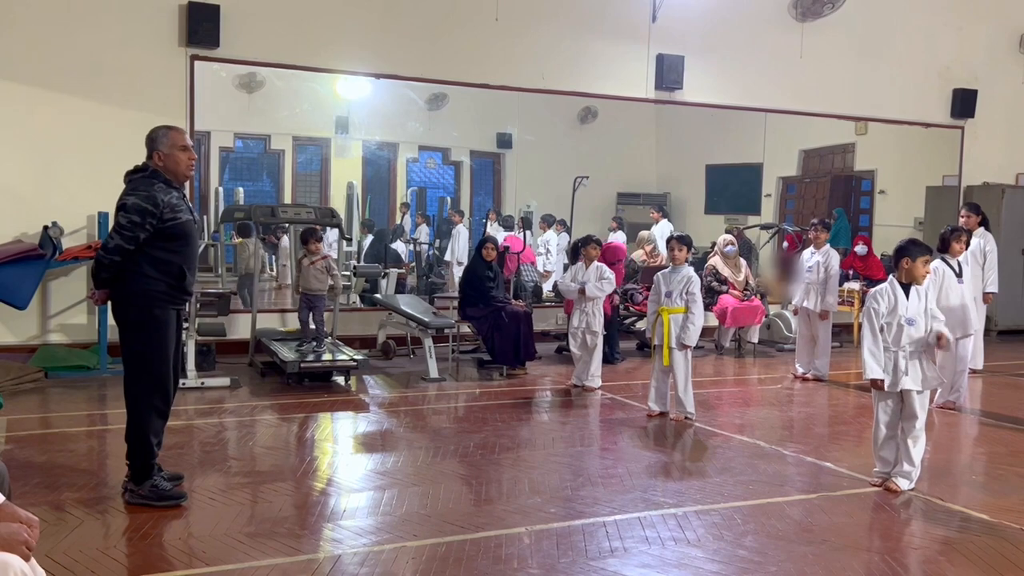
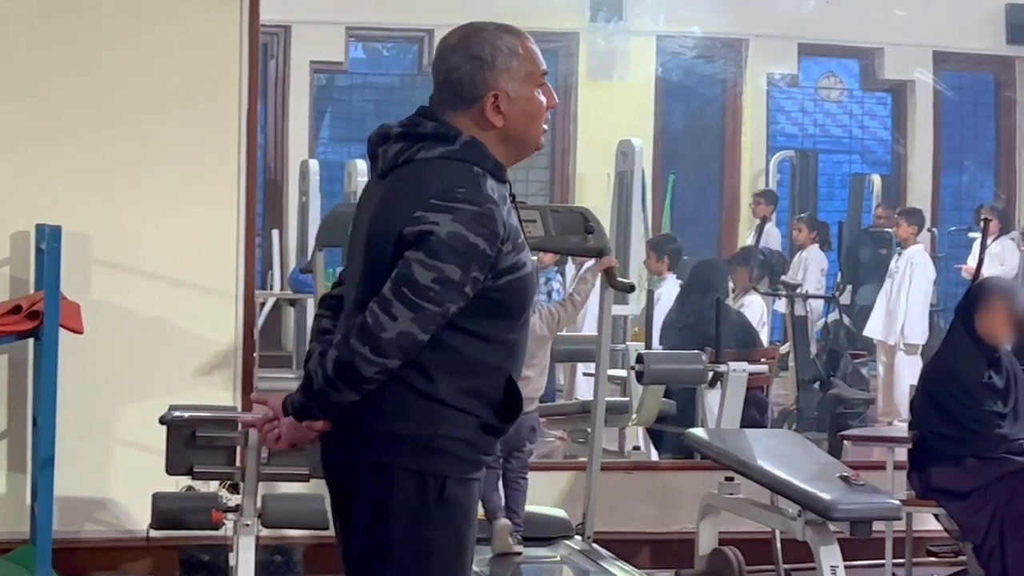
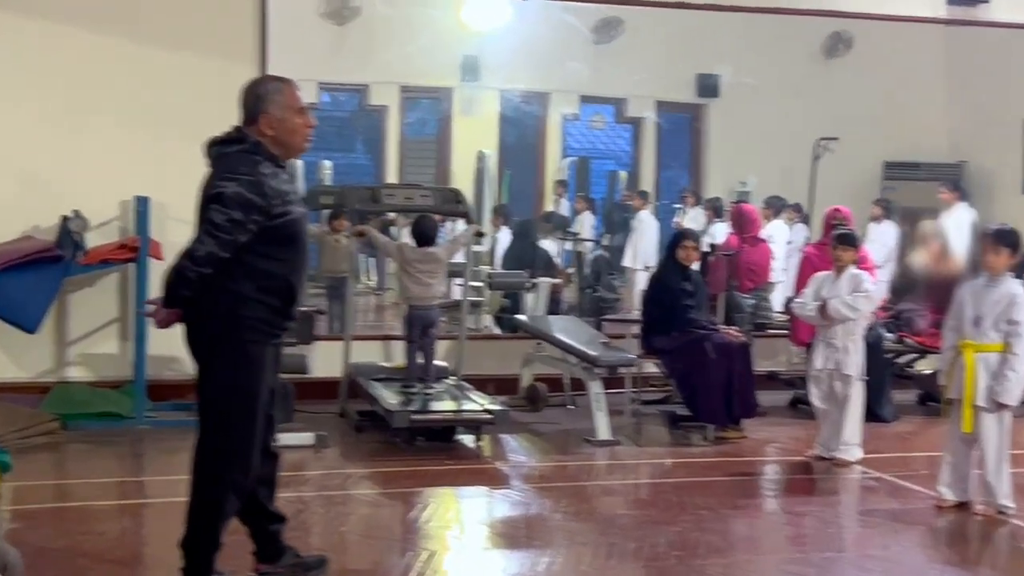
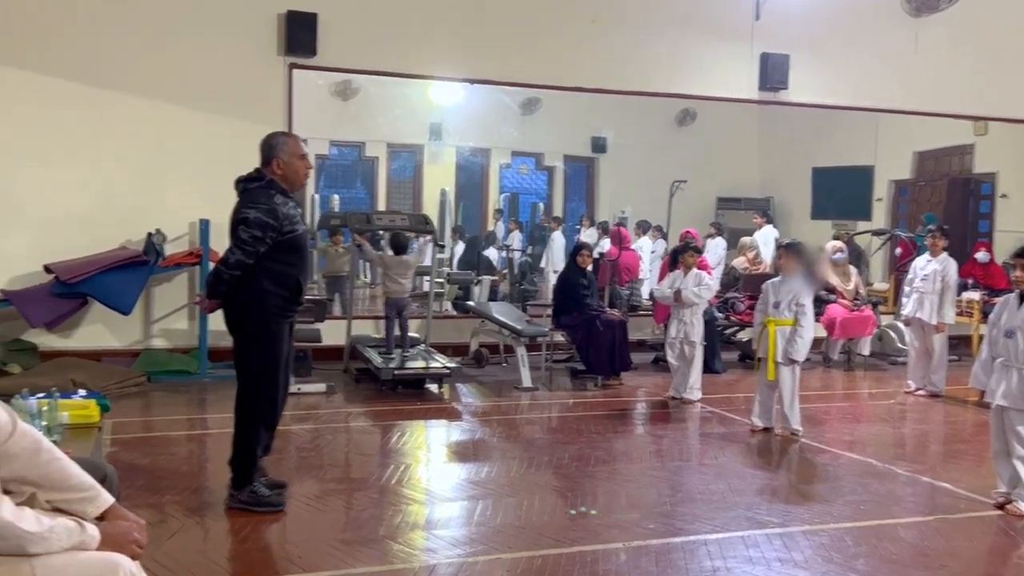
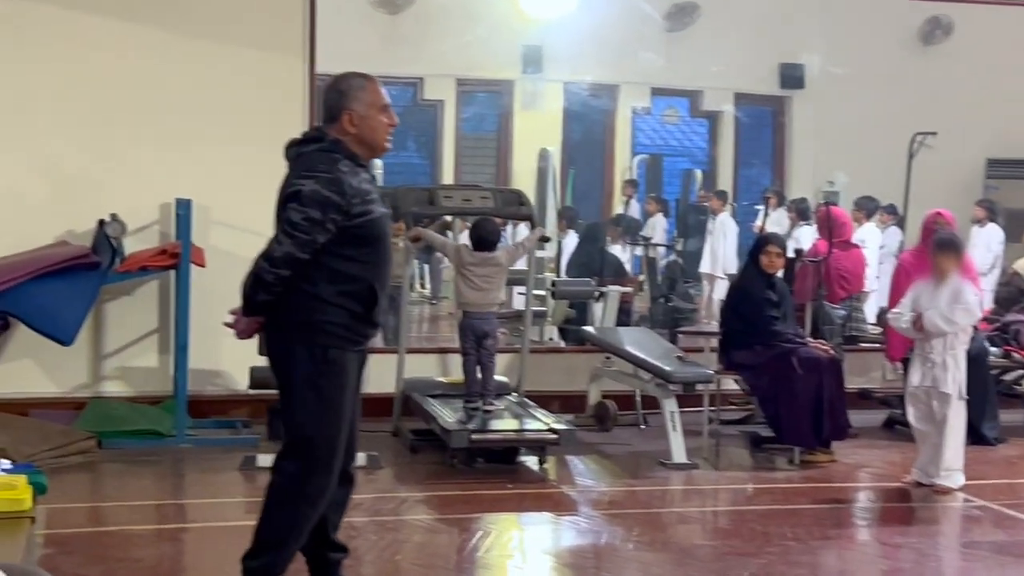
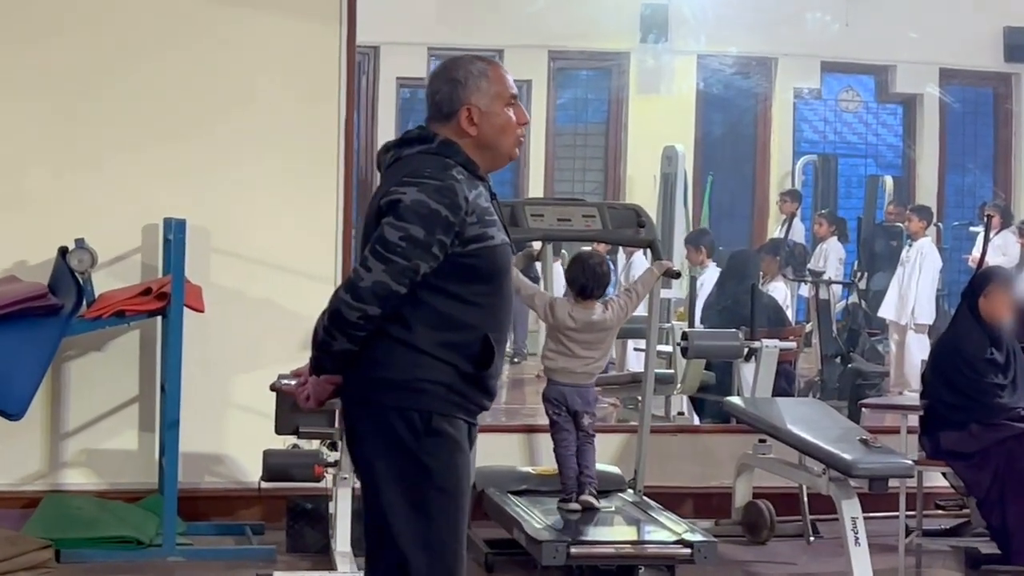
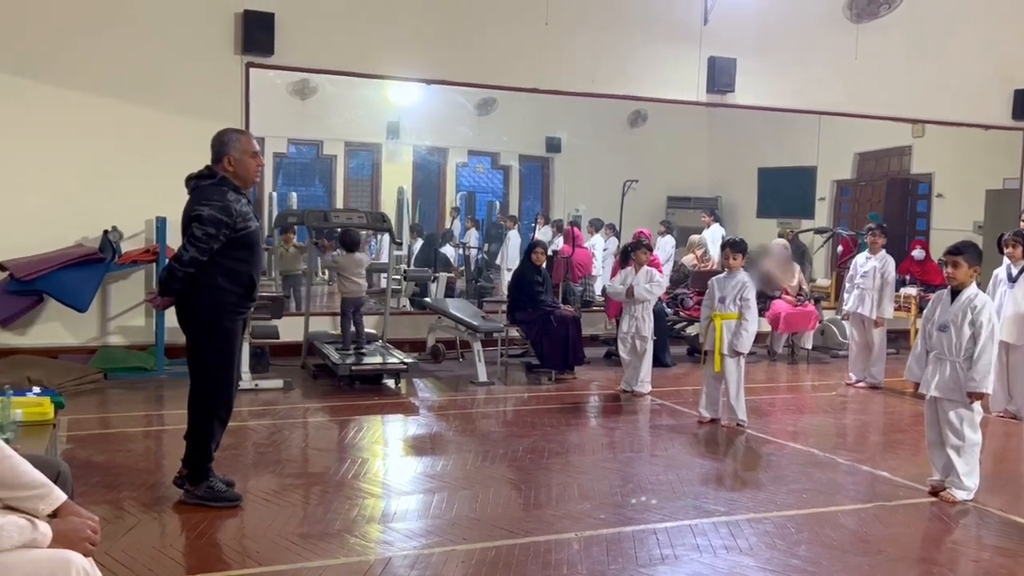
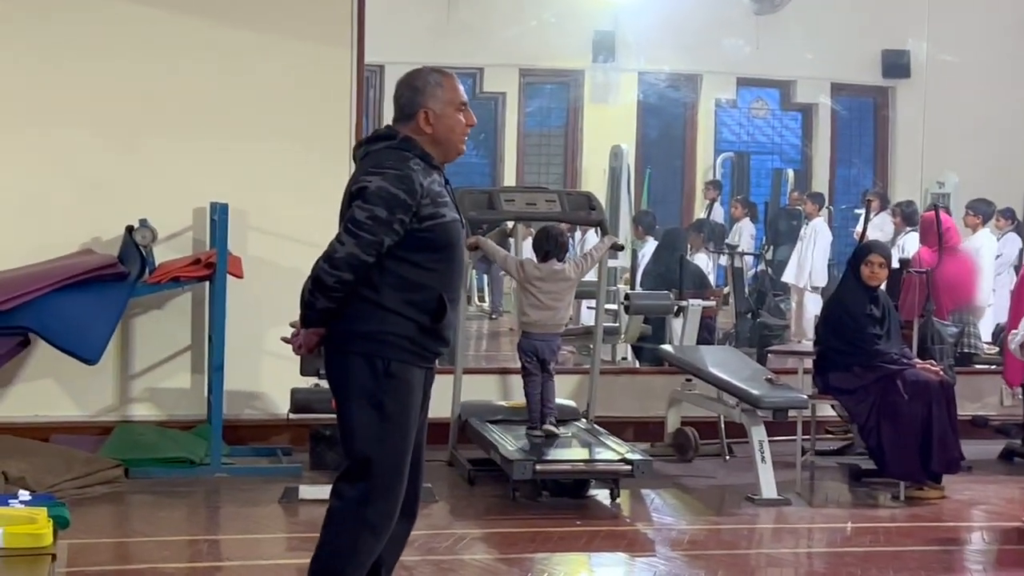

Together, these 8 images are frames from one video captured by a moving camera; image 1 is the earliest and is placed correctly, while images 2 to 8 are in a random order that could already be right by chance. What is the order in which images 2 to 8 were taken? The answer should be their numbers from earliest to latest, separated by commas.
7, 4, 3, 5, 8, 6, 2
